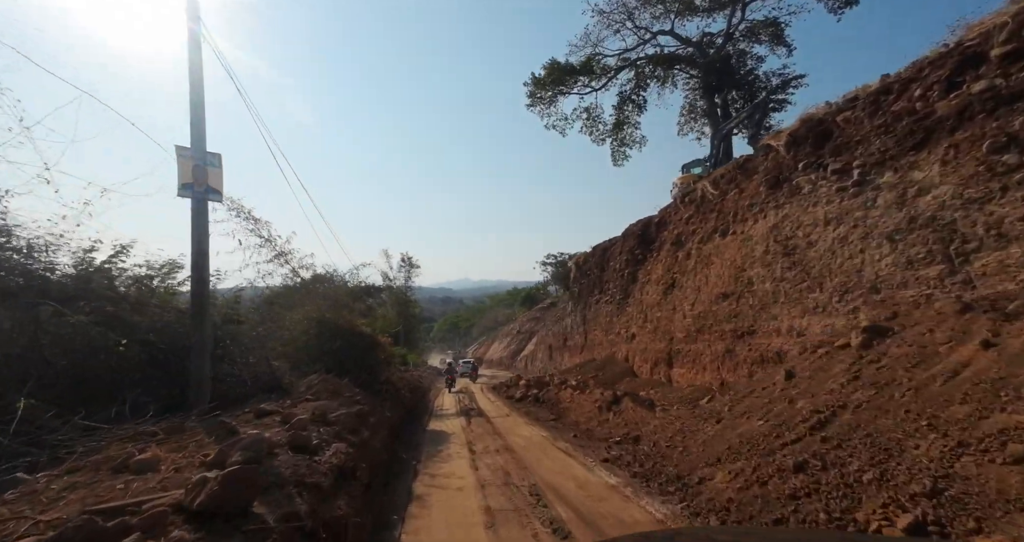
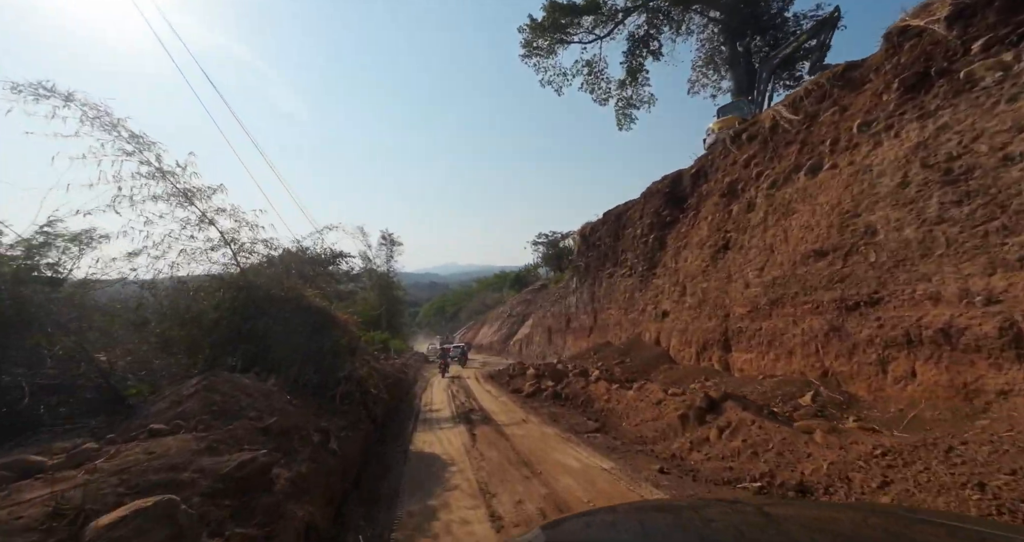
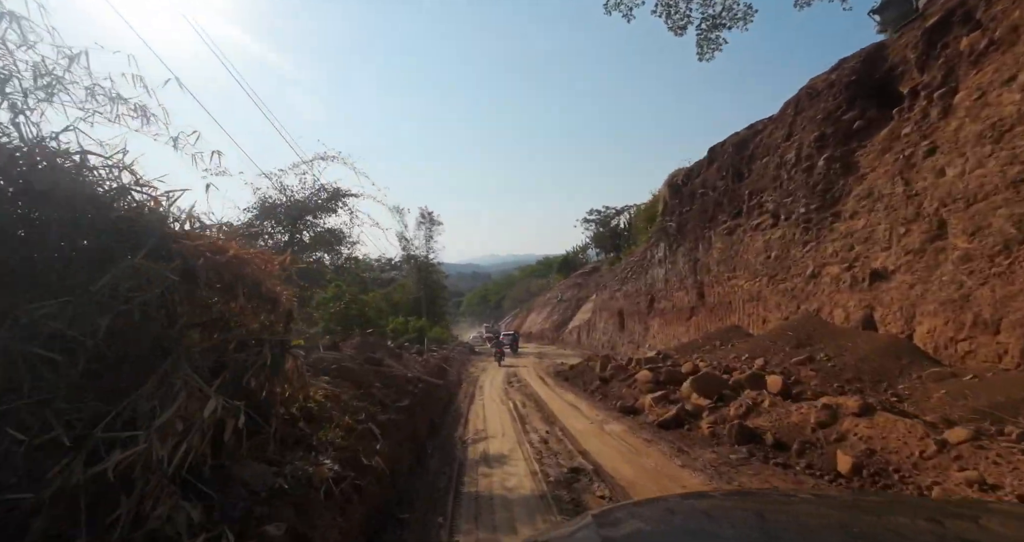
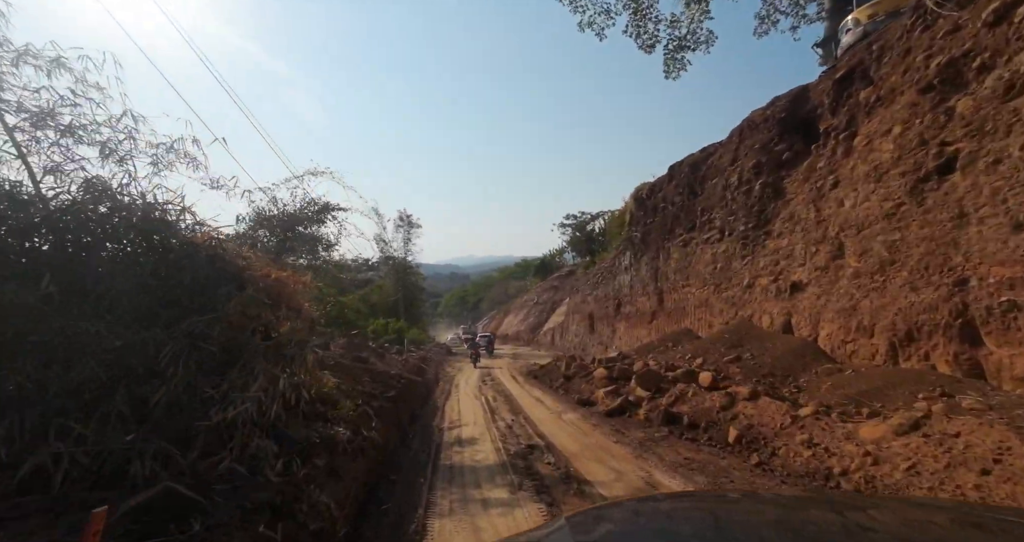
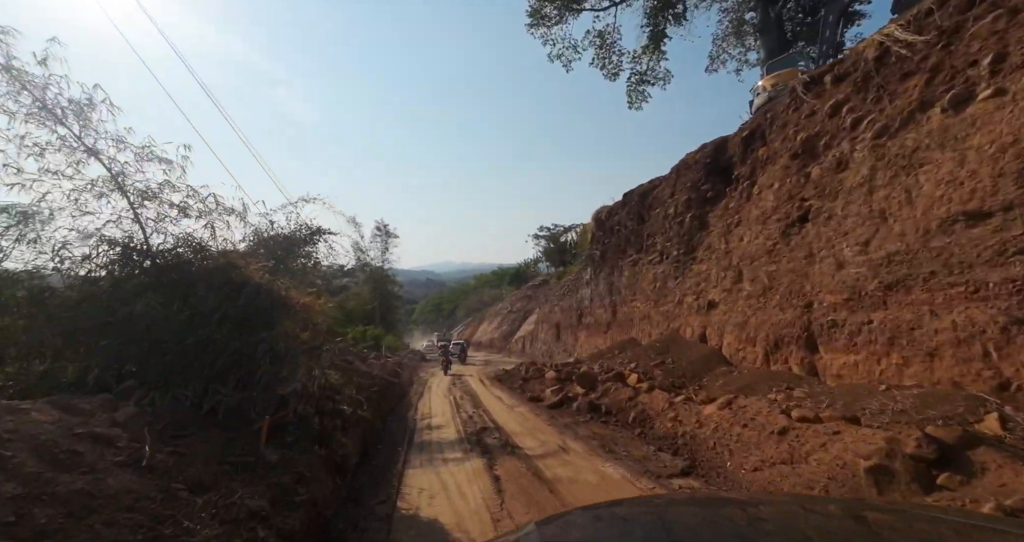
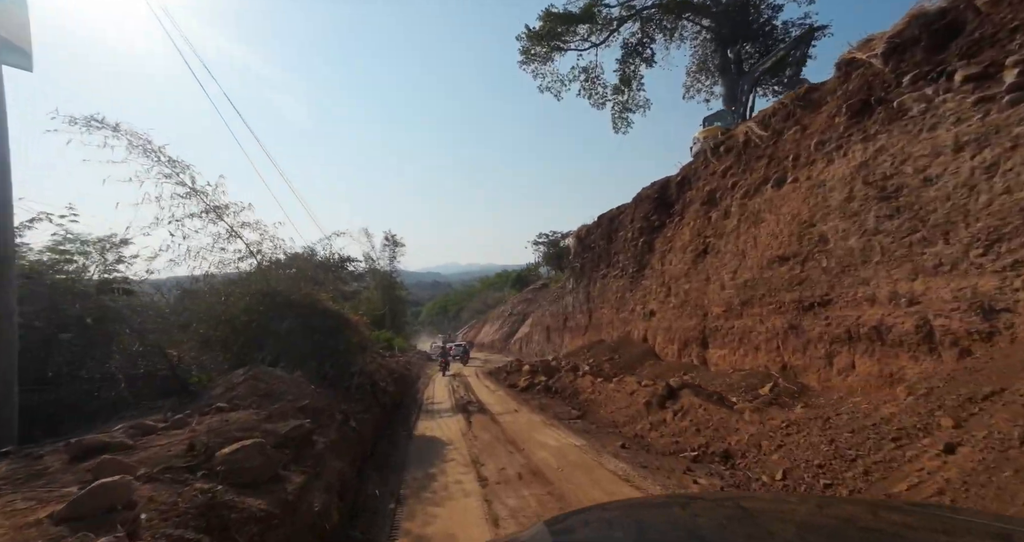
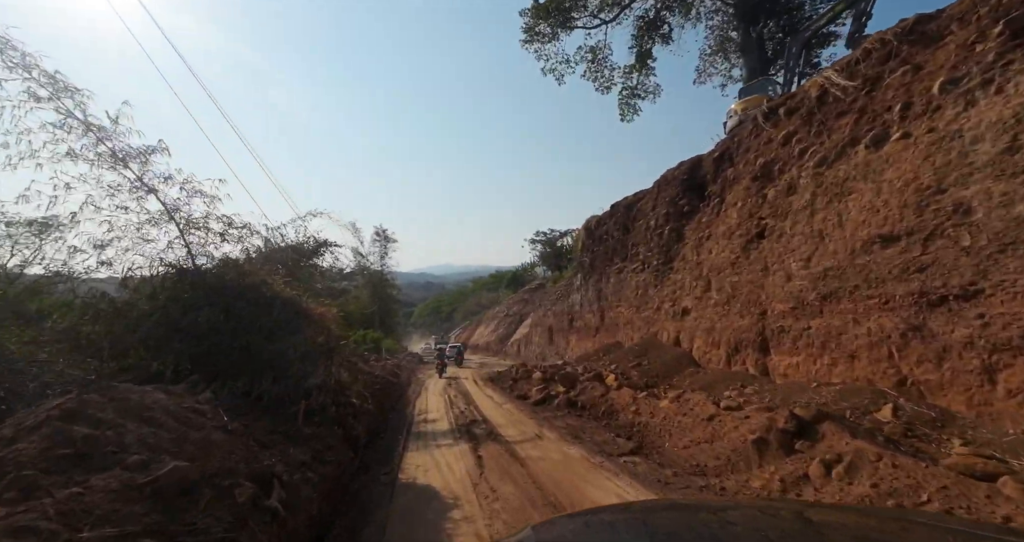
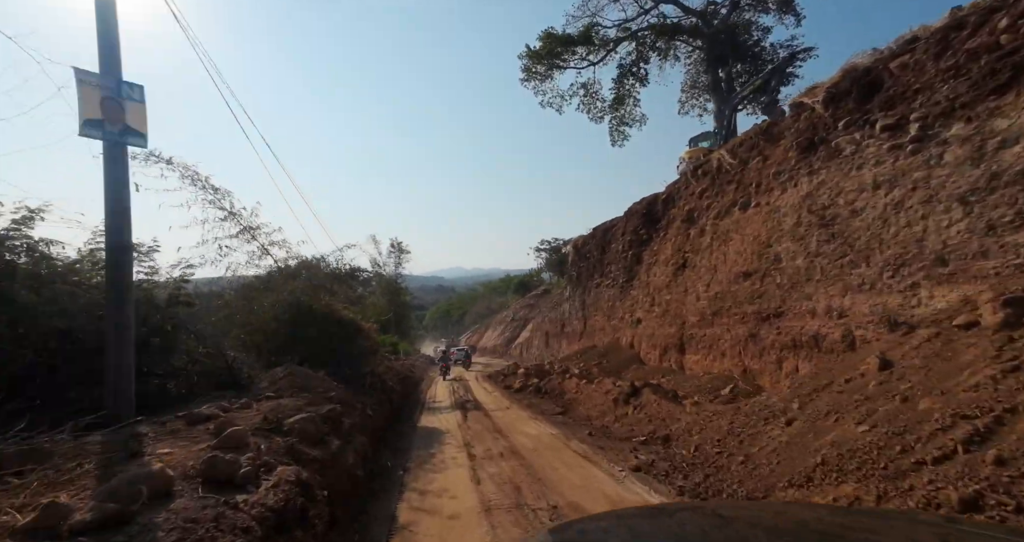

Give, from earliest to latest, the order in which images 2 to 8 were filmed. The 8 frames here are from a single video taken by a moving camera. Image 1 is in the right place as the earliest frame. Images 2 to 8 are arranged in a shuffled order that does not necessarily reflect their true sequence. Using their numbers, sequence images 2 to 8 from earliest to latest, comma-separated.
8, 6, 2, 7, 5, 4, 3
